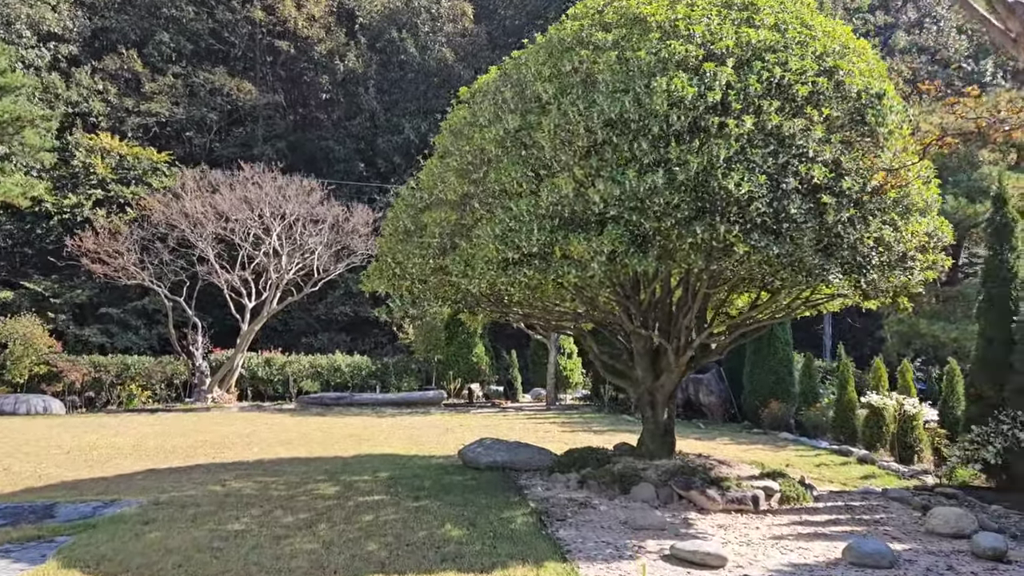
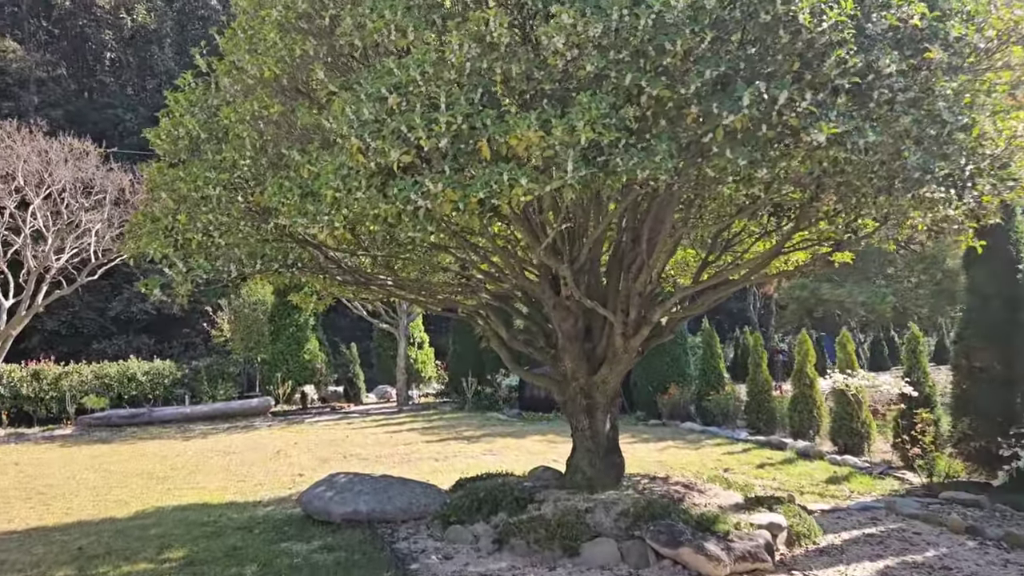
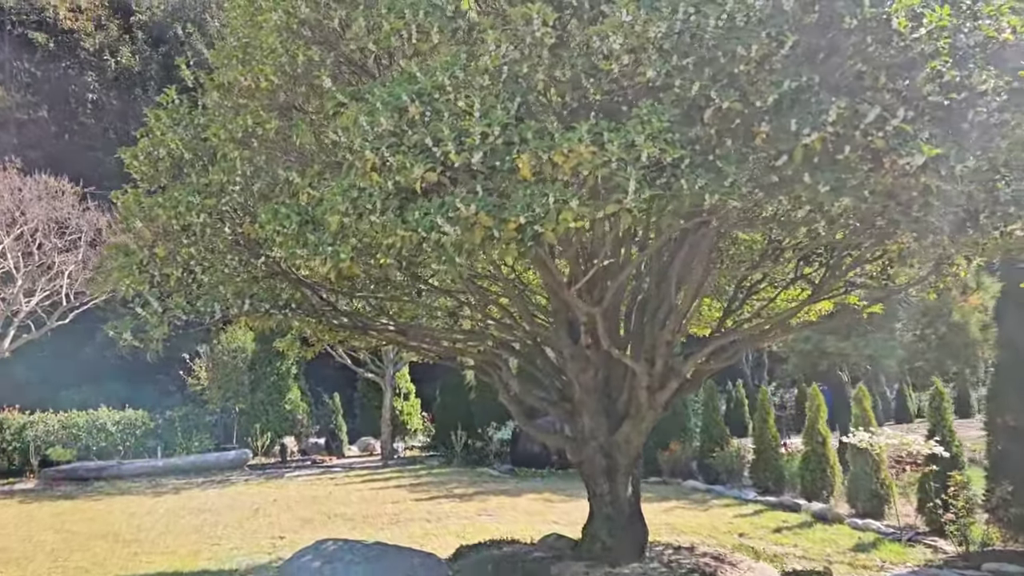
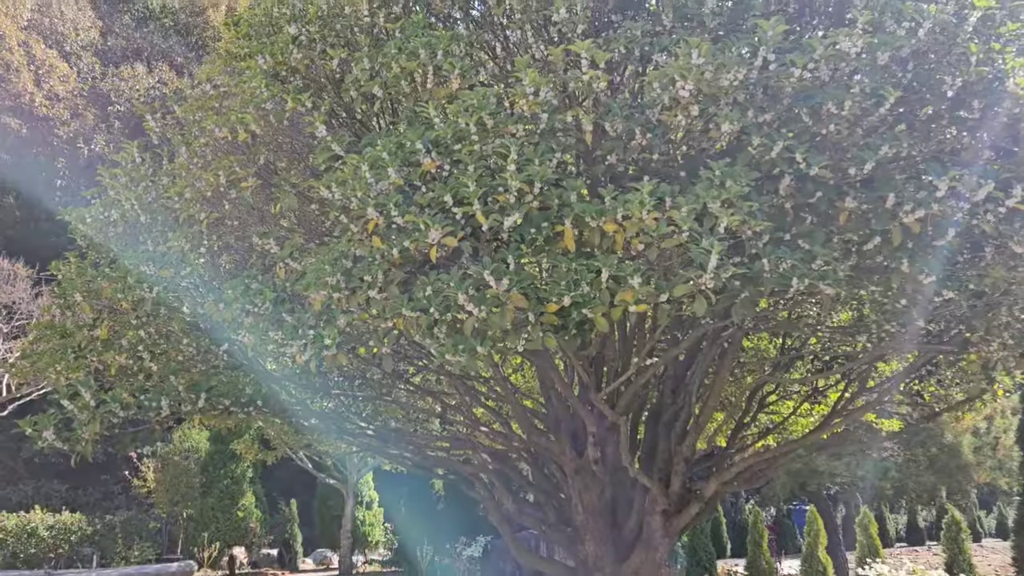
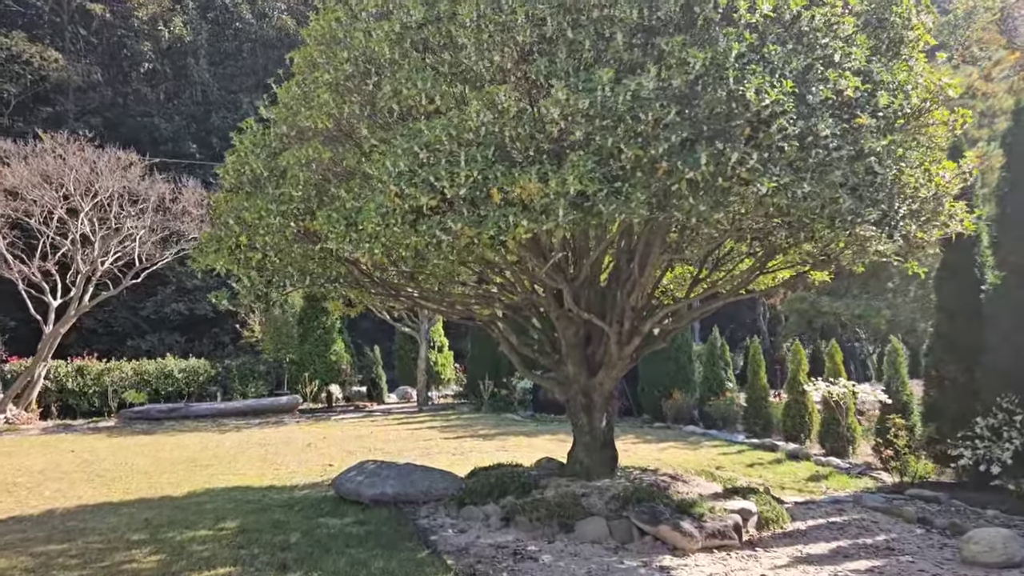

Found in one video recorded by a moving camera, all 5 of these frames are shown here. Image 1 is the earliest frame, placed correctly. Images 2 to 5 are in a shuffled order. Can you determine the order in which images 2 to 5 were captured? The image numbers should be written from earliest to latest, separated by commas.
5, 2, 3, 4
